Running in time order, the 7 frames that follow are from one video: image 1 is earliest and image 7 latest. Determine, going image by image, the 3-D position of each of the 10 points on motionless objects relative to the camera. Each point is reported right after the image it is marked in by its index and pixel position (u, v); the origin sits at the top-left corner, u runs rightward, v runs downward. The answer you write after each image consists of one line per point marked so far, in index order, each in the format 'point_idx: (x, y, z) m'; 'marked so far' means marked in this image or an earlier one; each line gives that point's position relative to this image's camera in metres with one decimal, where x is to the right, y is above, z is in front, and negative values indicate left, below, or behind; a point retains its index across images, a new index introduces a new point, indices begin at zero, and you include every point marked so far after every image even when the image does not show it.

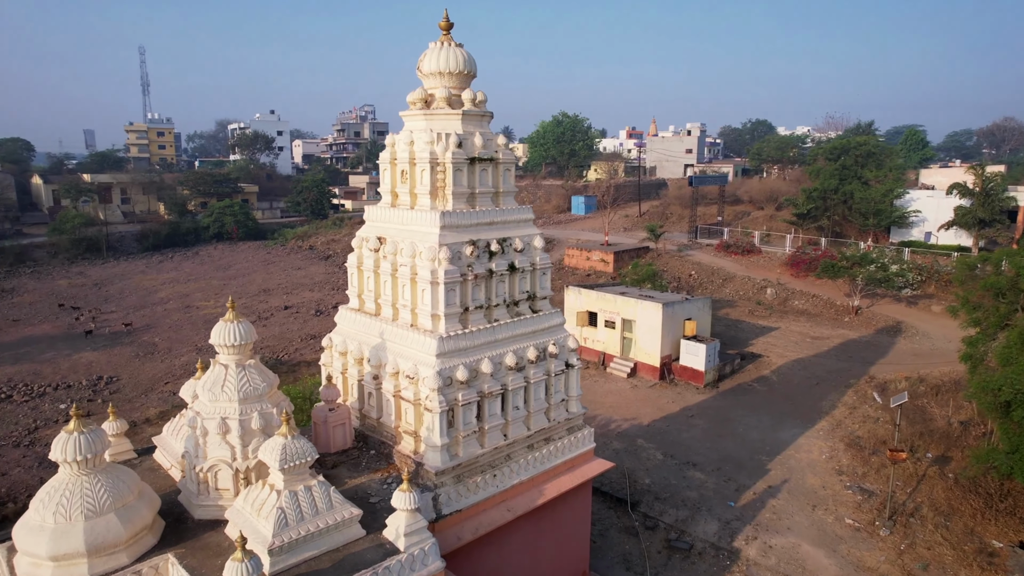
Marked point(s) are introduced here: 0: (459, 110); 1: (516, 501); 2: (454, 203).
0: (-0.7, +2.4, +8.9) m
1: (+0.1, -2.9, +8.9) m
2: (-0.8, +1.1, +8.7) m
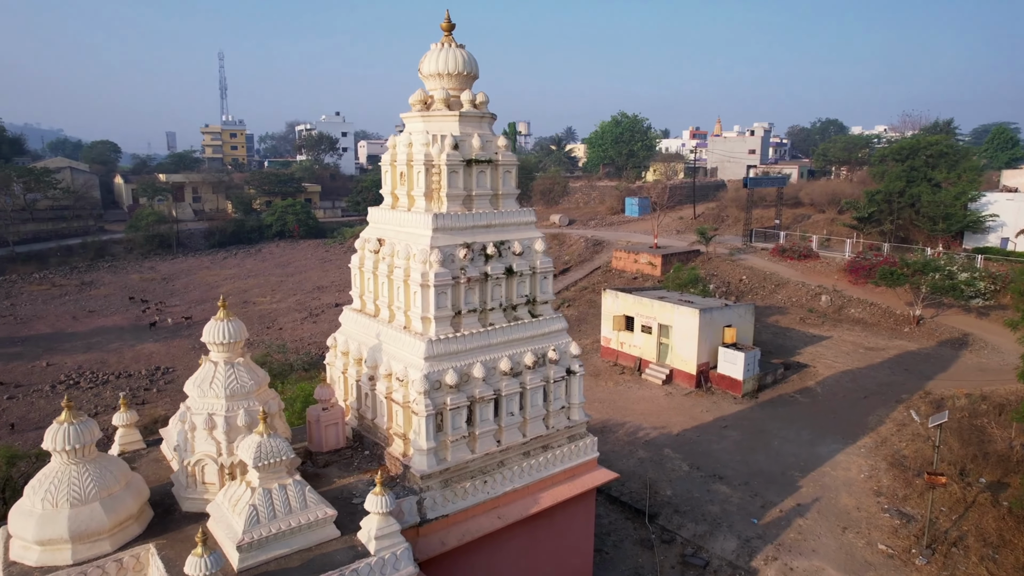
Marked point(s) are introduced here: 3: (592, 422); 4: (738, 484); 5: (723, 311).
0: (-0.8, +2.4, +8.8) m
1: (-0.1, -3.0, +8.8) m
2: (-0.8, +1.1, +8.7) m
3: (+2.1, -3.5, +17.4) m
4: (+4.9, -4.2, +14.1) m
5: (+6.2, -0.7, +19.2) m
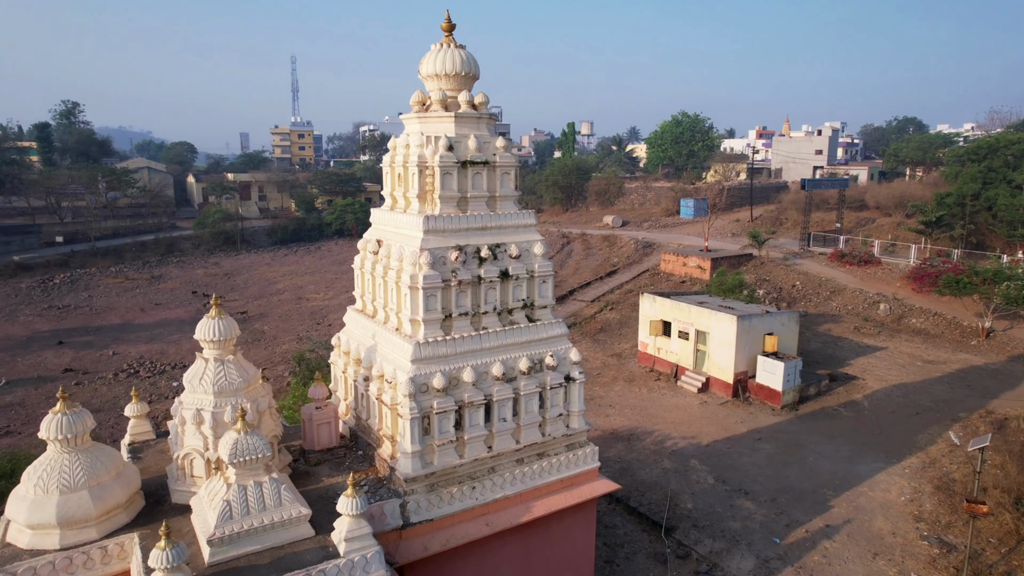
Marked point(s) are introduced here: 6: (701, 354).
0: (-0.8, +2.3, +8.7) m
1: (-0.2, -3.0, +8.6) m
2: (-0.9, +1.1, +8.6) m
3: (+2.8, -3.6, +17.0) m
4: (+5.2, -4.4, +13.4) m
5: (+7.1, -0.9, +18.4) m
6: (+5.6, -2.0, +19.4) m
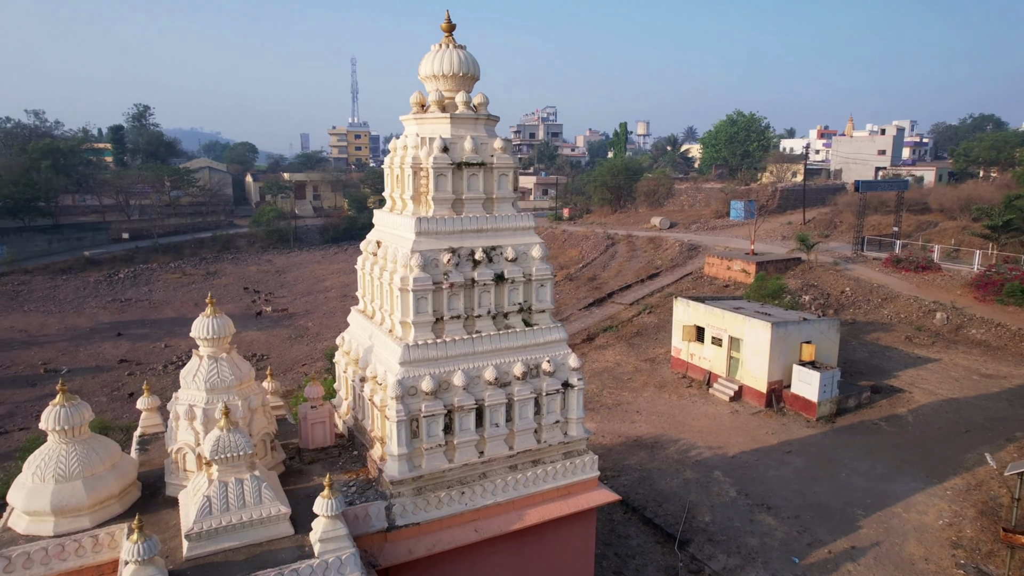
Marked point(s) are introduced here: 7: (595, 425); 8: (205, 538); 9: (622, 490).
0: (-0.8, +2.3, +8.6) m
1: (-0.3, -3.1, +8.5) m
2: (-1.0, +1.0, +8.5) m
3: (+3.3, -3.7, +16.6) m
4: (+5.4, -4.5, +12.8) m
5: (+7.8, -1.0, +17.6) m
6: (+6.4, -2.1, +18.7) m
7: (+2.2, -3.6, +17.4) m
8: (-3.2, -2.6, +6.8) m
9: (+2.4, -4.4, +14.2) m
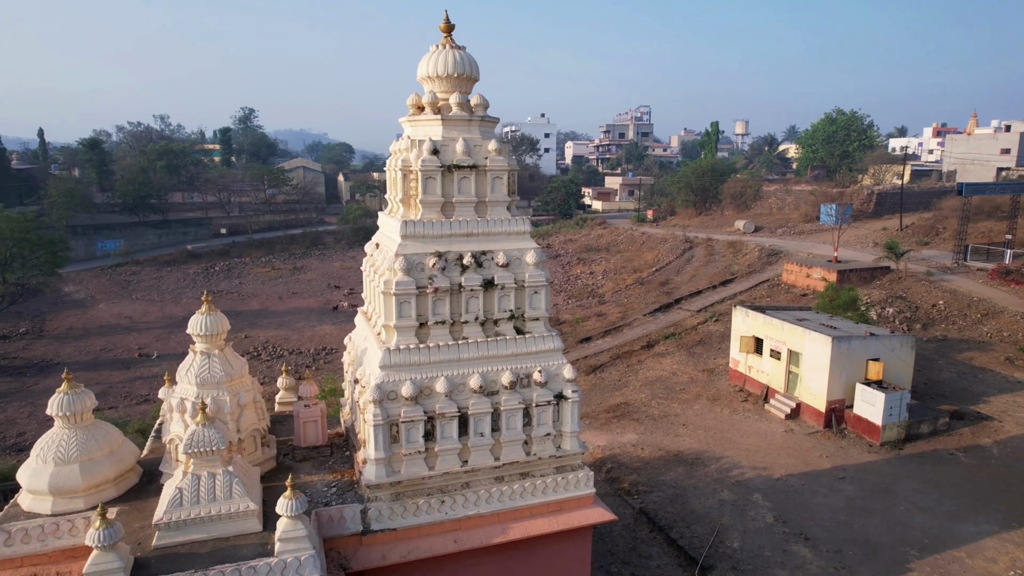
0: (-0.9, +2.2, +8.5) m
1: (-0.6, -3.1, +8.3) m
2: (-1.1, +1.0, +8.4) m
3: (+4.2, -3.9, +15.8) m
4: (+5.7, -4.7, +11.8) m
5: (+8.8, -1.3, +16.2) m
6: (+7.5, -2.4, +17.5) m
7: (+3.2, -3.8, +16.7) m
8: (-3.6, -2.6, +7.0) m
9: (+2.9, -4.5, +13.6) m
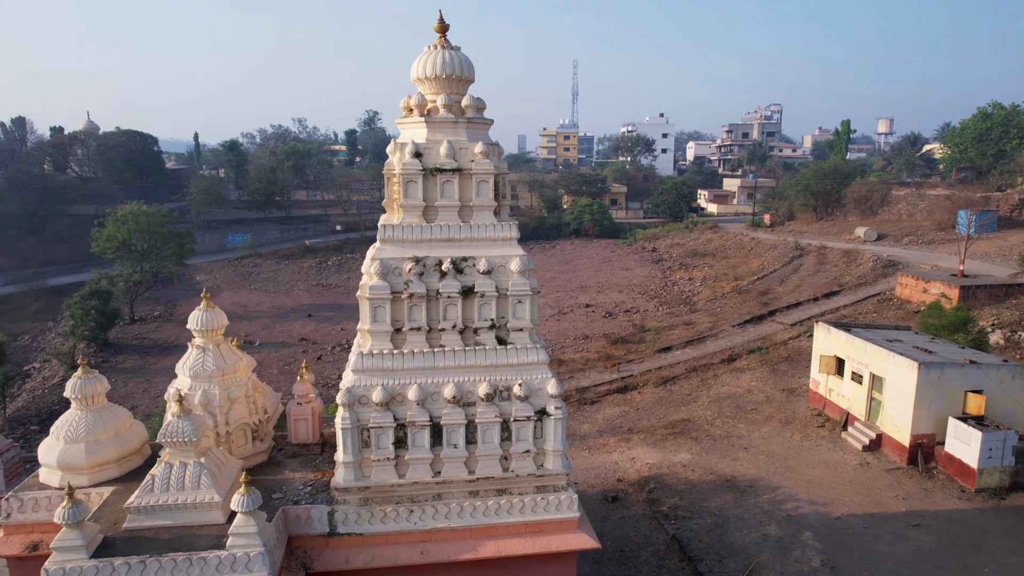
0: (-1.1, +2.2, +8.3) m
1: (-1.0, -3.2, +8.1) m
2: (-1.3, +0.9, +8.3) m
3: (+5.1, -4.2, +14.6) m
4: (+5.8, -5.1, +10.4) m
5: (+9.8, -1.8, +14.1) m
6: (+8.7, -2.8, +15.6) m
7: (+4.3, -4.0, +15.7) m
8: (-4.2, -2.6, +7.4) m
9: (+3.4, -4.8, +12.6) m
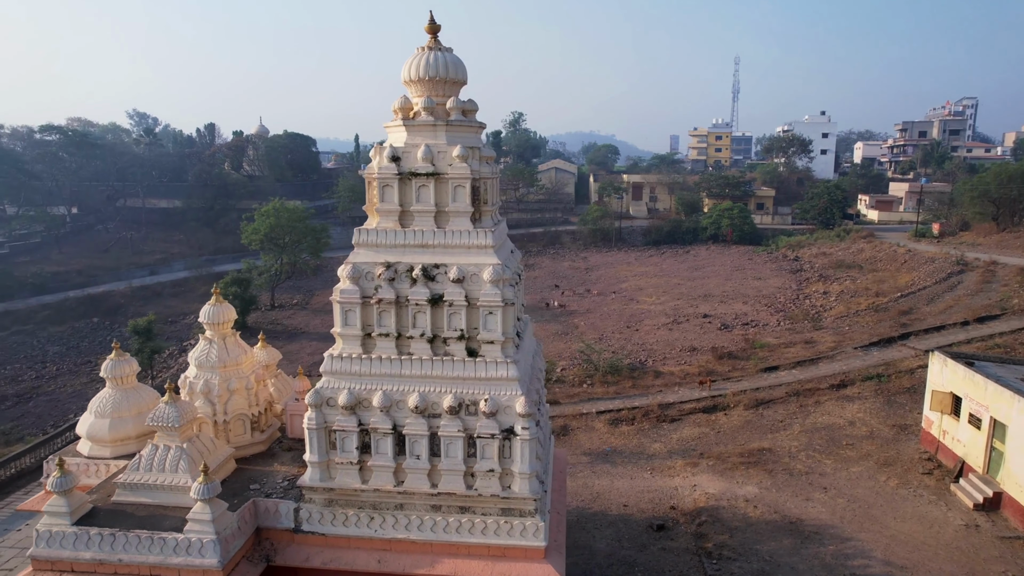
0: (-1.3, +2.1, +8.2) m
1: (-1.5, -3.3, +8.0) m
2: (-1.6, +0.9, +8.2) m
3: (+5.9, -4.6, +12.9) m
4: (+5.5, -5.4, +8.6) m
5: (+10.4, -2.4, +11.3) m
6: (+9.7, -3.4, +13.0) m
7: (+5.3, -4.4, +14.1) m
8: (-4.8, -2.5, +8.1) m
9: (+3.7, -5.1, +11.4) m
